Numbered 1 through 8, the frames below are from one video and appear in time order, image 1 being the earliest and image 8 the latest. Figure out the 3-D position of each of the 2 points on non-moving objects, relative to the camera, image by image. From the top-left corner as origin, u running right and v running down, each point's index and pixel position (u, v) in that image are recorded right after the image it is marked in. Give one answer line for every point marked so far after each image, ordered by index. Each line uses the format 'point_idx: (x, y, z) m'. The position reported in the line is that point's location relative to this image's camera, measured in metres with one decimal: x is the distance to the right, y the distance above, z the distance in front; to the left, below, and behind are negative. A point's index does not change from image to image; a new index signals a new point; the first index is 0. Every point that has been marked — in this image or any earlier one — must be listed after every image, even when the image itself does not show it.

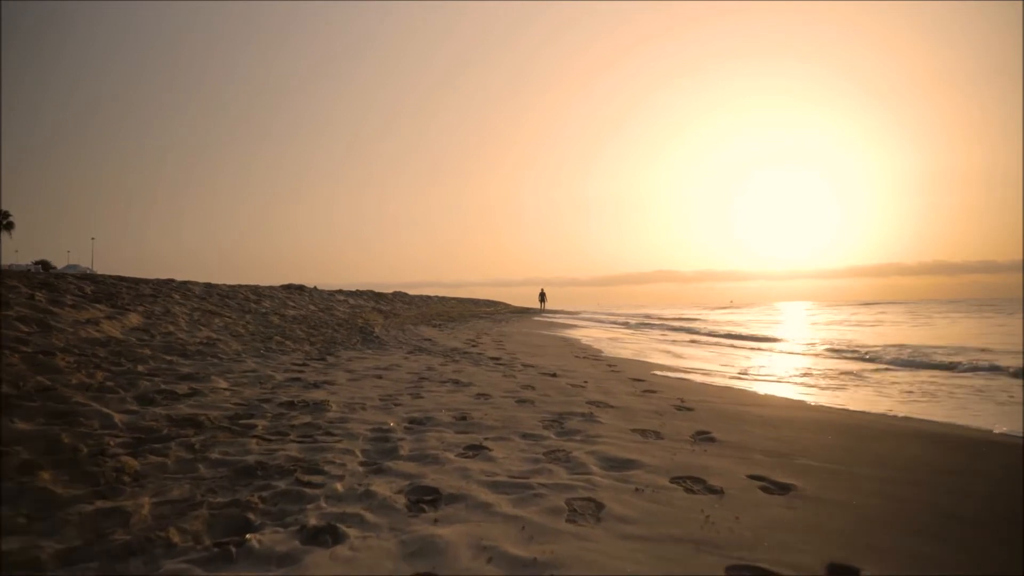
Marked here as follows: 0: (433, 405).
0: (-0.7, -1.0, +4.6) m
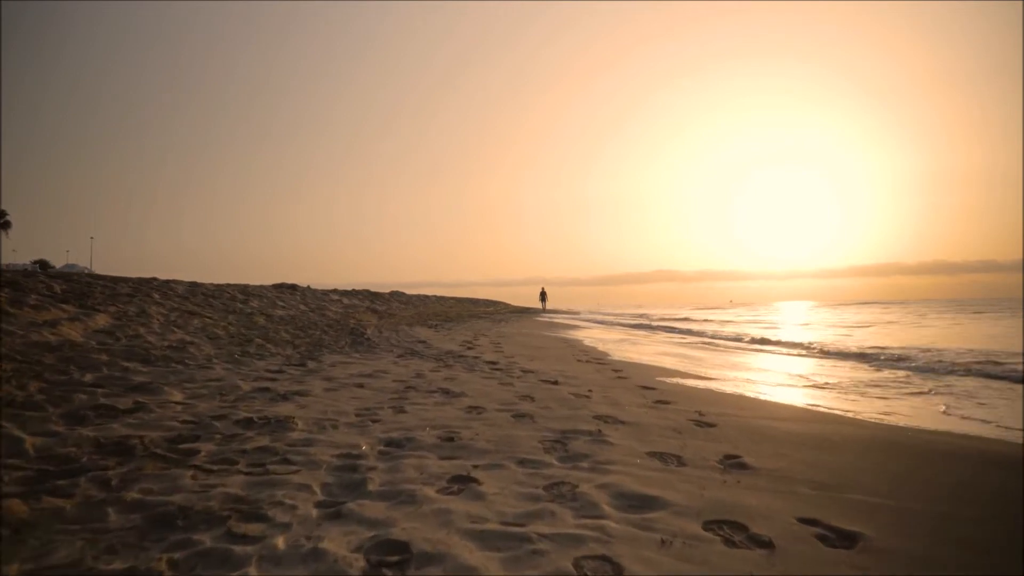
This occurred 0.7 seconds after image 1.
0: (-0.7, -1.0, +4.0) m
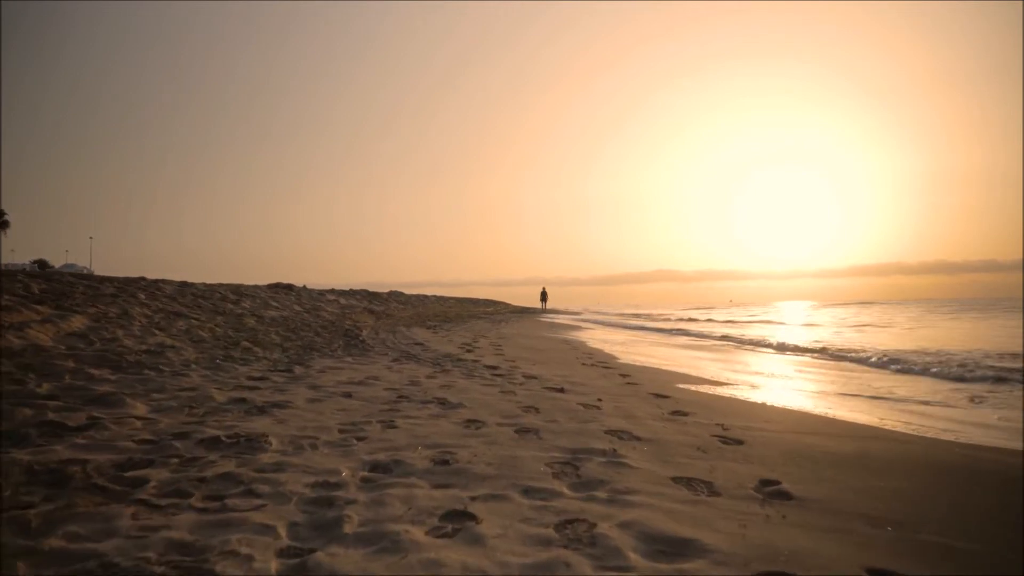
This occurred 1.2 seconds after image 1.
0: (-0.7, -1.0, +3.5) m
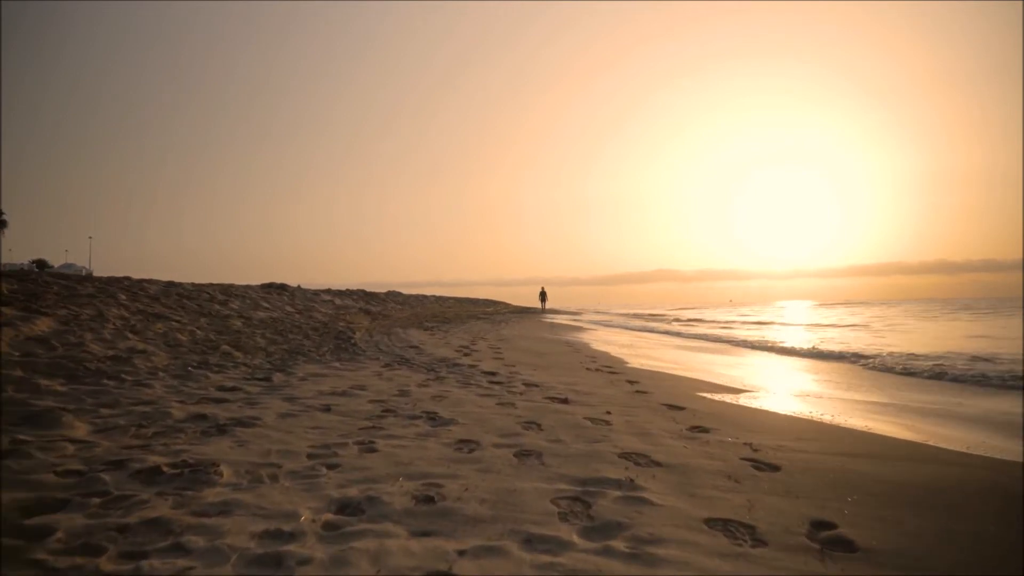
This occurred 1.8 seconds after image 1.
0: (-0.7, -1.0, +3.0) m
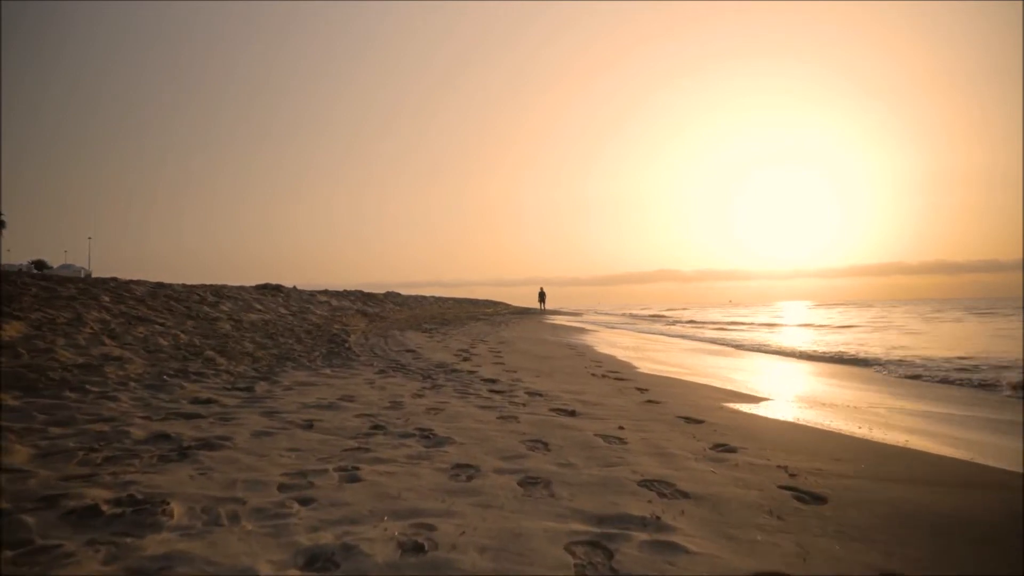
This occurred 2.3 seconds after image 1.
0: (-0.7, -1.0, +2.5) m
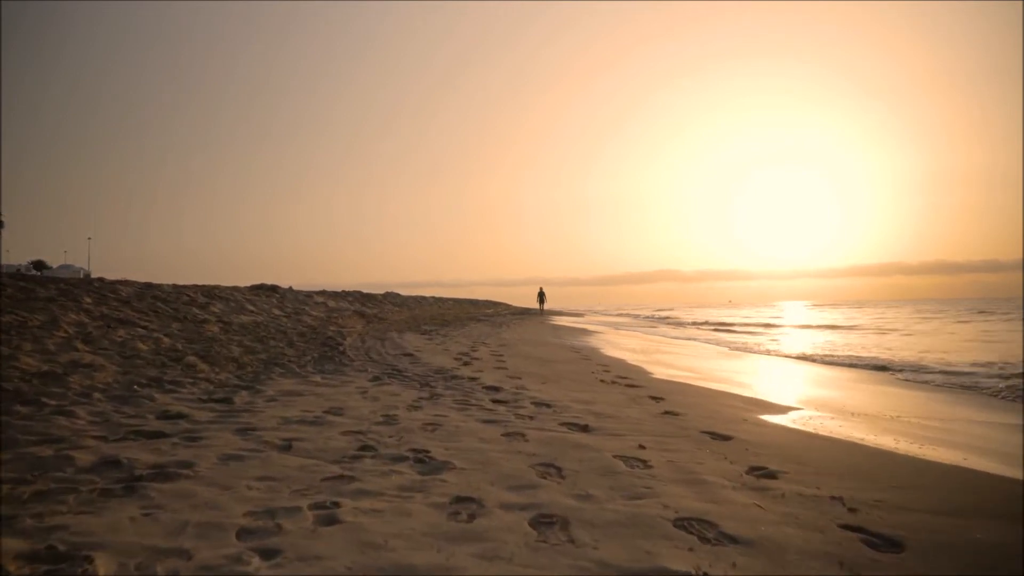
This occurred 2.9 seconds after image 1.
0: (-0.6, -1.0, +2.0) m
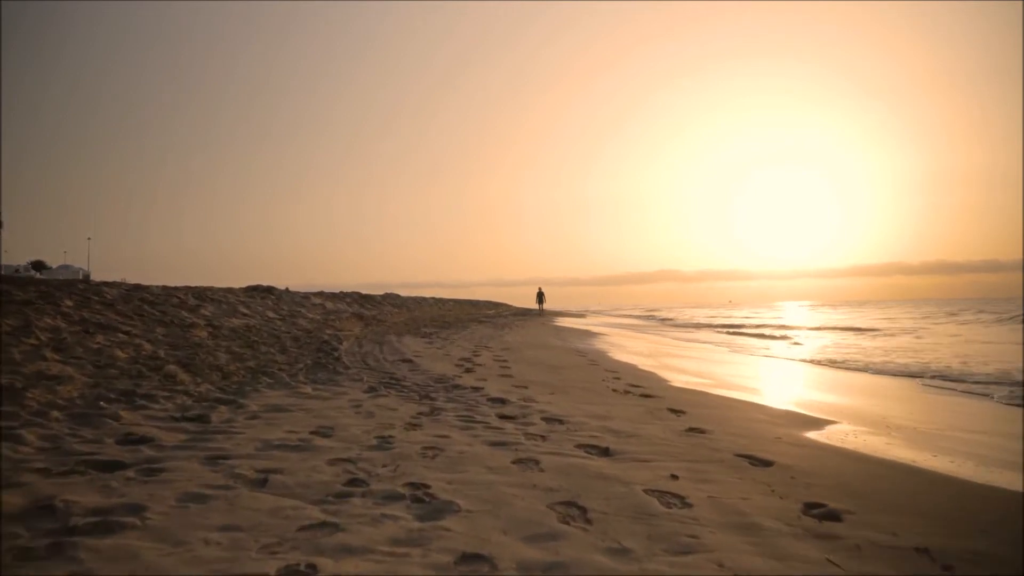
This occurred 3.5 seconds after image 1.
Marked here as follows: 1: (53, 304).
0: (-0.5, -1.1, +1.5) m
1: (-7.3, -0.2, +8.5) m
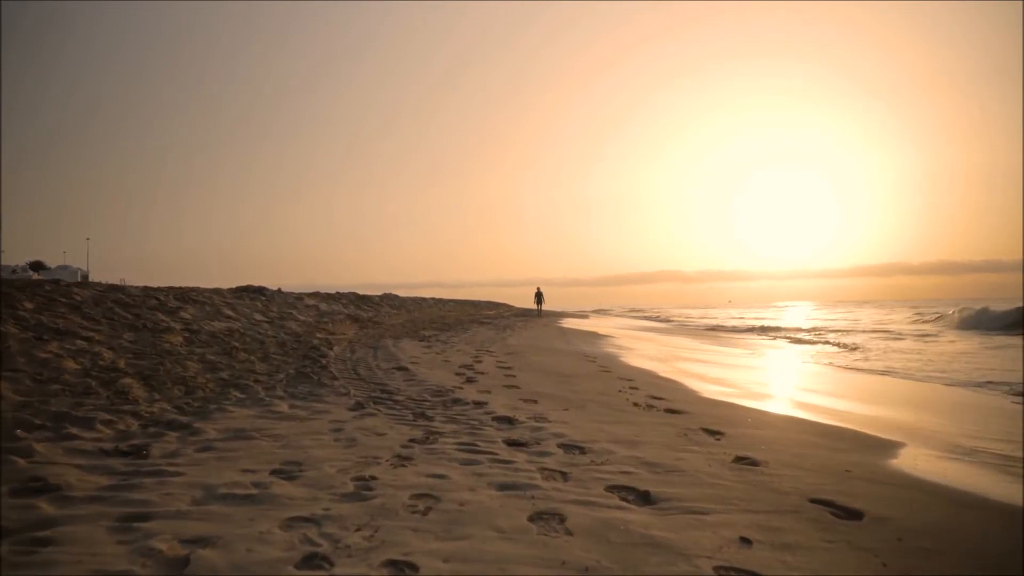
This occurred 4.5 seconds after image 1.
0: (-0.5, -1.1, +0.7) m
1: (-7.2, -0.2, +7.7) m
